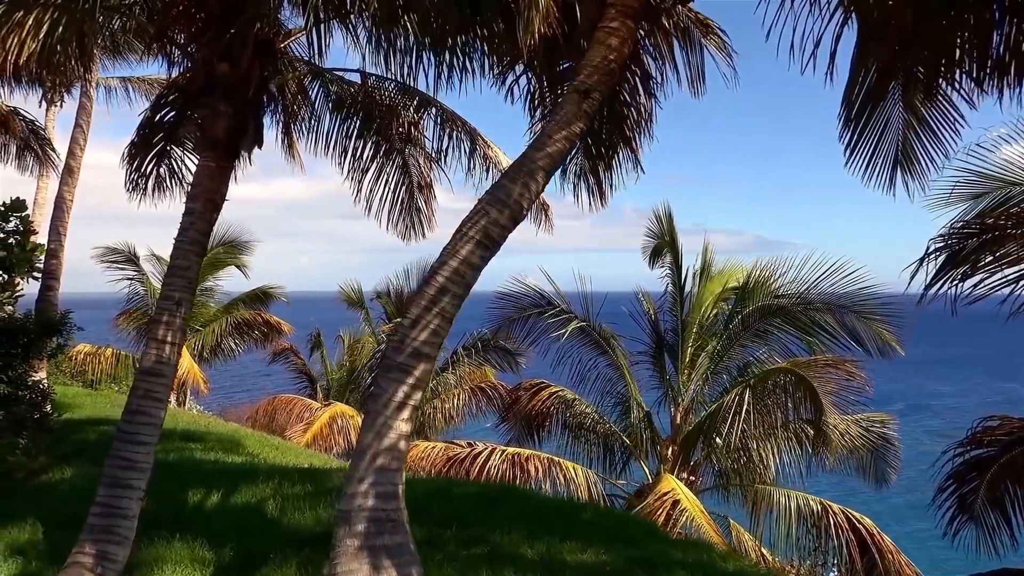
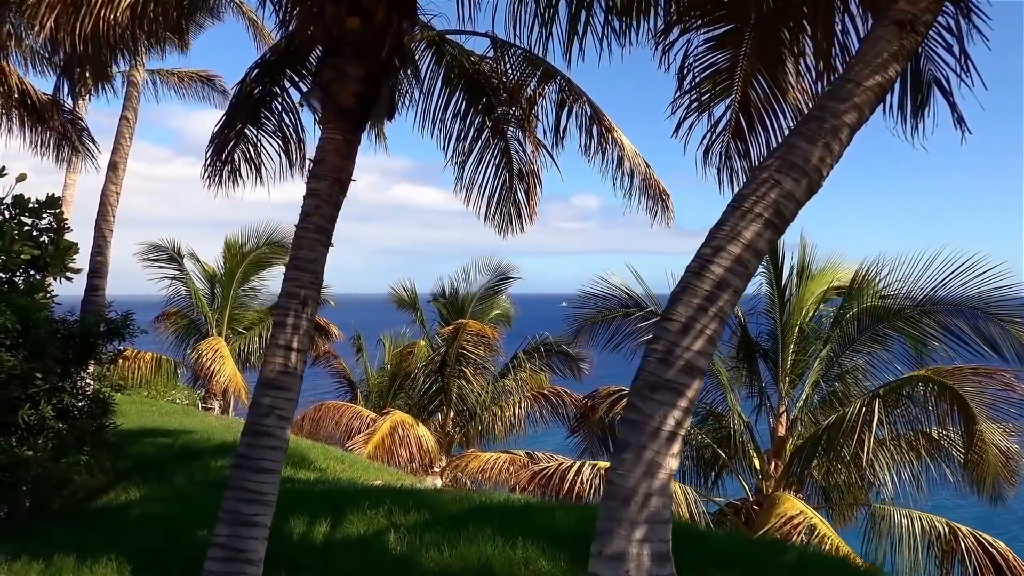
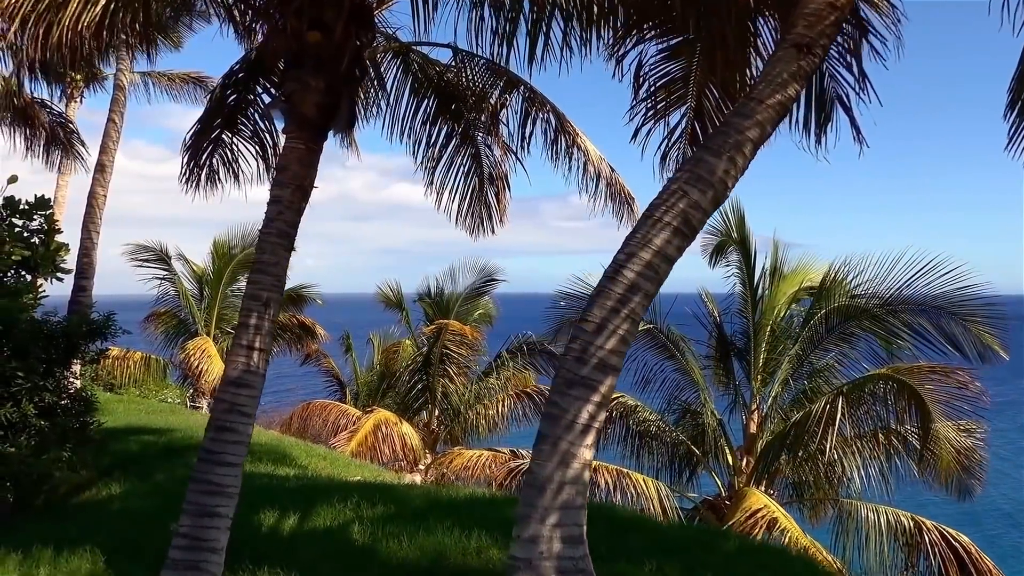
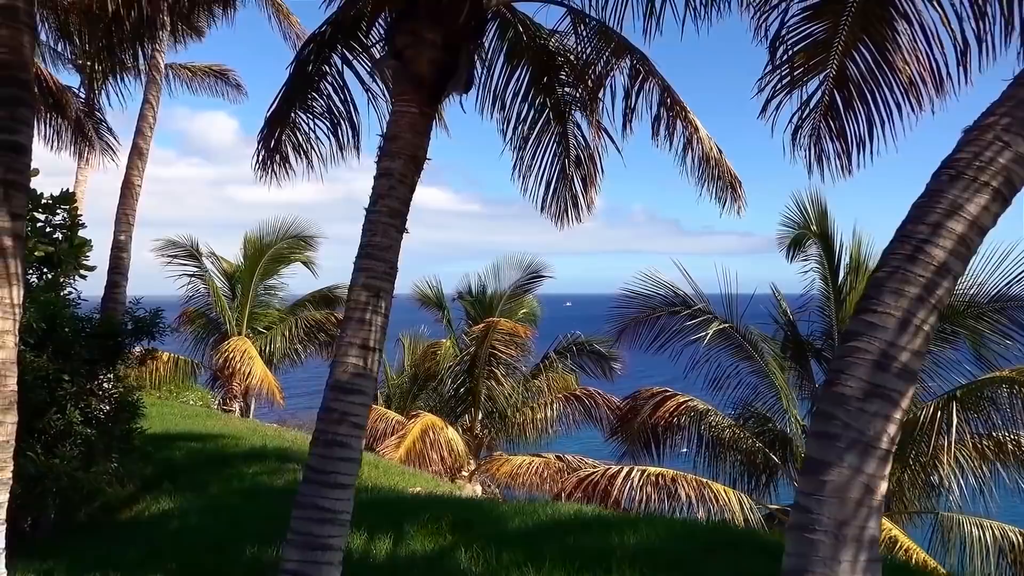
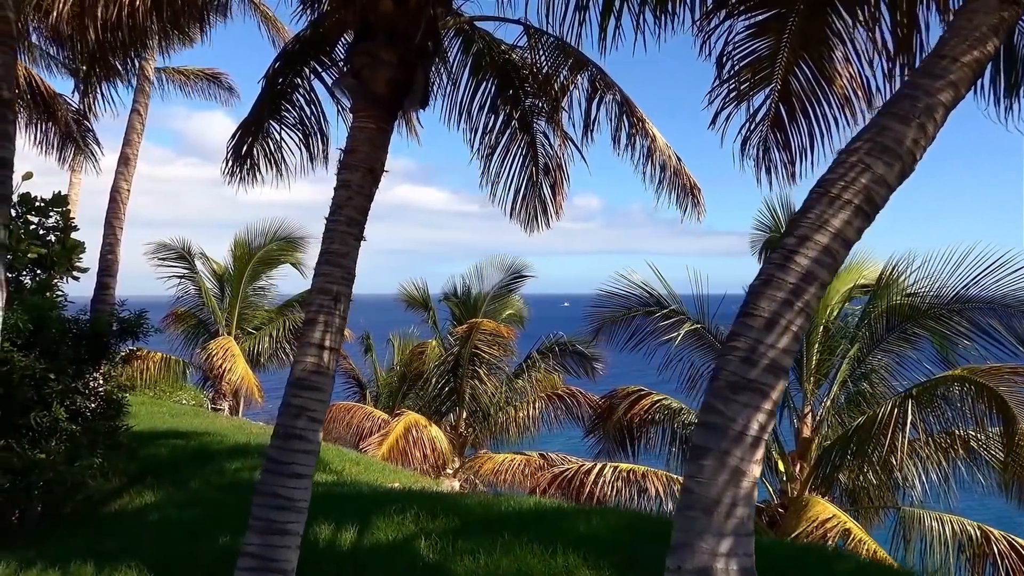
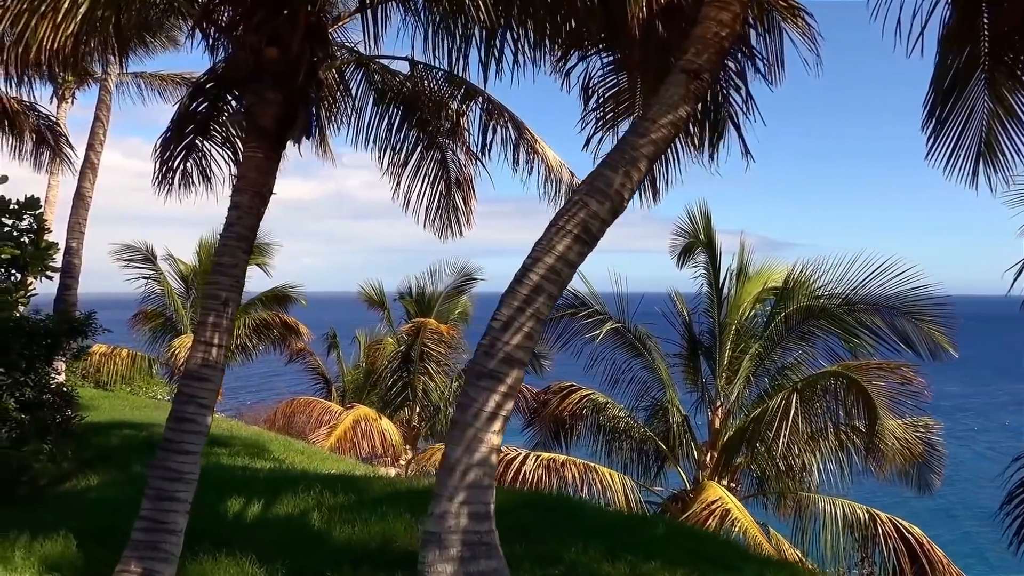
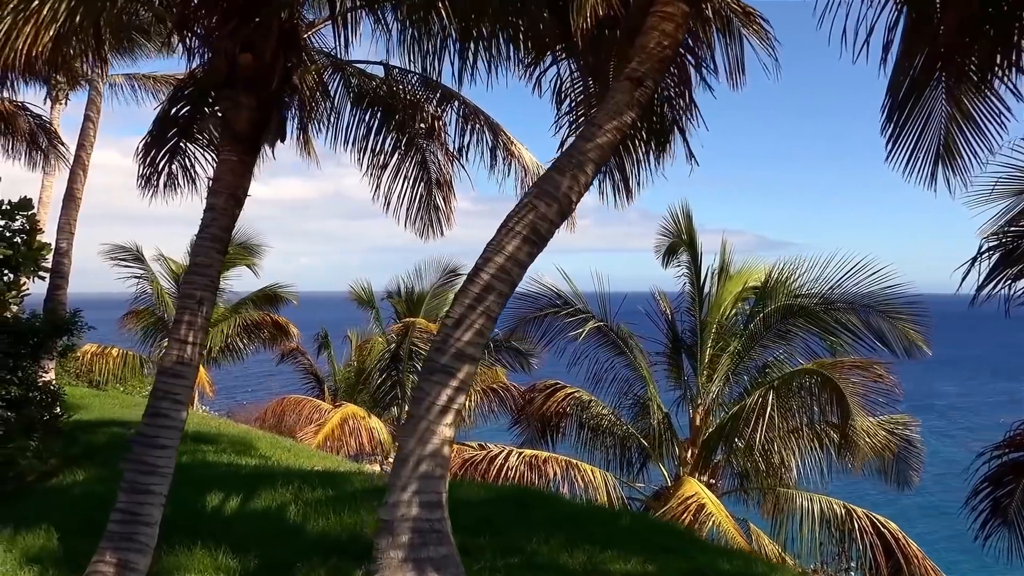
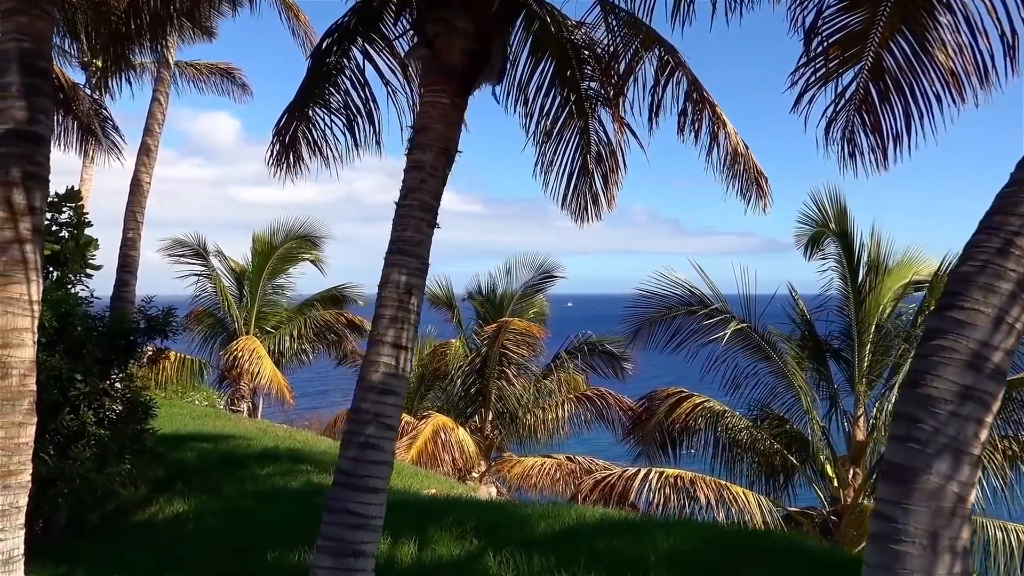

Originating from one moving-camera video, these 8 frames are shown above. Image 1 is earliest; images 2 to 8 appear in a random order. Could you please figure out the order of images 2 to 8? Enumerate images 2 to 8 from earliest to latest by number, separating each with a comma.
7, 6, 3, 2, 5, 4, 8
